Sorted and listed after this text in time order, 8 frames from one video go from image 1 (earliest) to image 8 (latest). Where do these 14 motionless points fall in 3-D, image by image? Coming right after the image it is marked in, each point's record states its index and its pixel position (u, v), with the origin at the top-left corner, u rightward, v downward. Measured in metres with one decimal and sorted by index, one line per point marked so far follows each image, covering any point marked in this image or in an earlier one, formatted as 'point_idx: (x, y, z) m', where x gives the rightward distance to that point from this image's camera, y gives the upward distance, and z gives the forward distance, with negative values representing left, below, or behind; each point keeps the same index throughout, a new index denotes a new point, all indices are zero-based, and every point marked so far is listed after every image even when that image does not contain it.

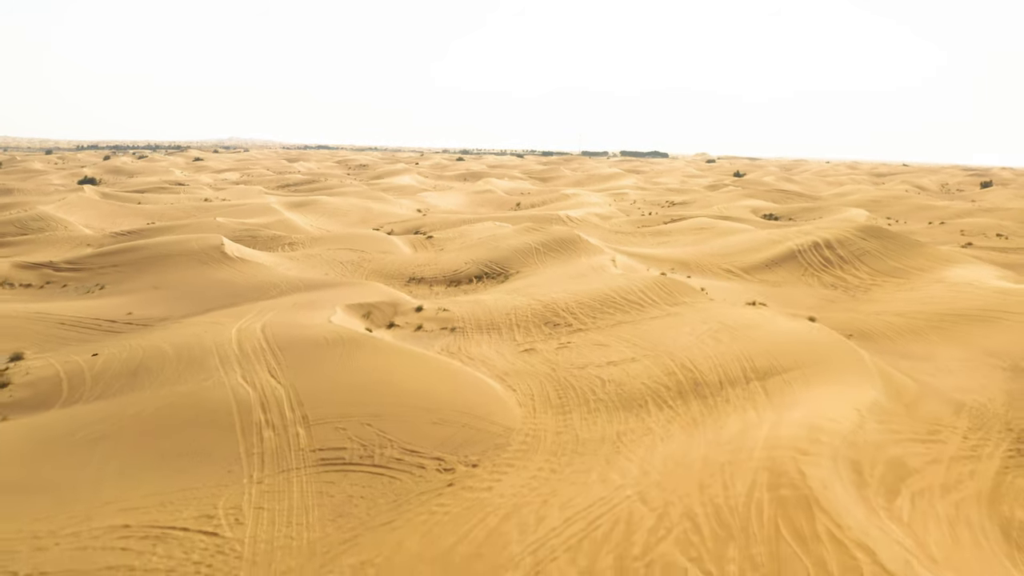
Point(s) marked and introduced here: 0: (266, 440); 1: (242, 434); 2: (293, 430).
0: (-5.3, -3.3, +13.0) m
1: (-5.9, -3.2, +13.1) m
2: (-4.8, -3.1, +13.3) m
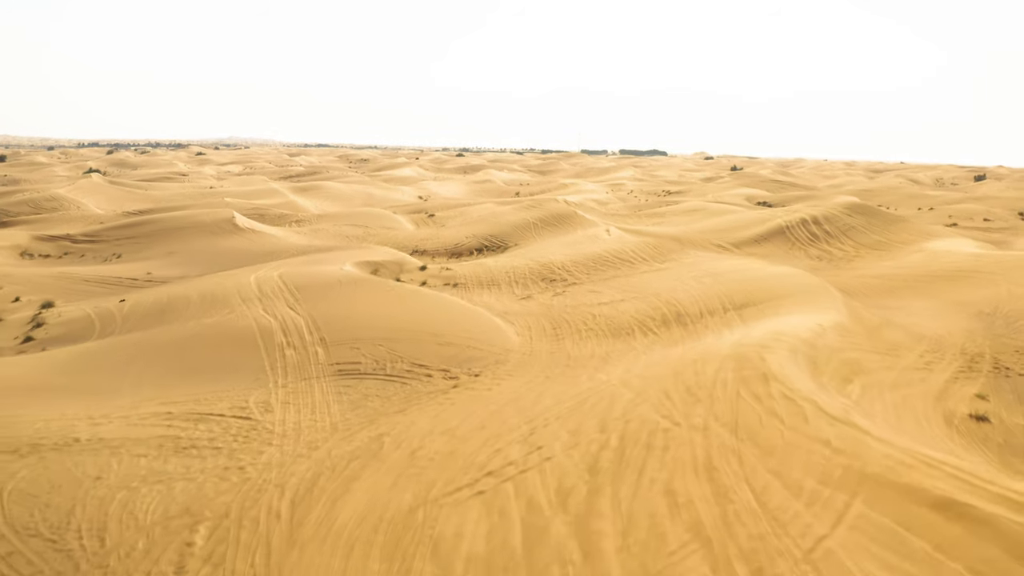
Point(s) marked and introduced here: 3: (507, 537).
0: (-5.3, -1.6, +14.3) m
1: (-5.9, -1.5, +14.5) m
2: (-4.9, -1.5, +14.7) m
3: (0.0, -3.0, +7.3) m
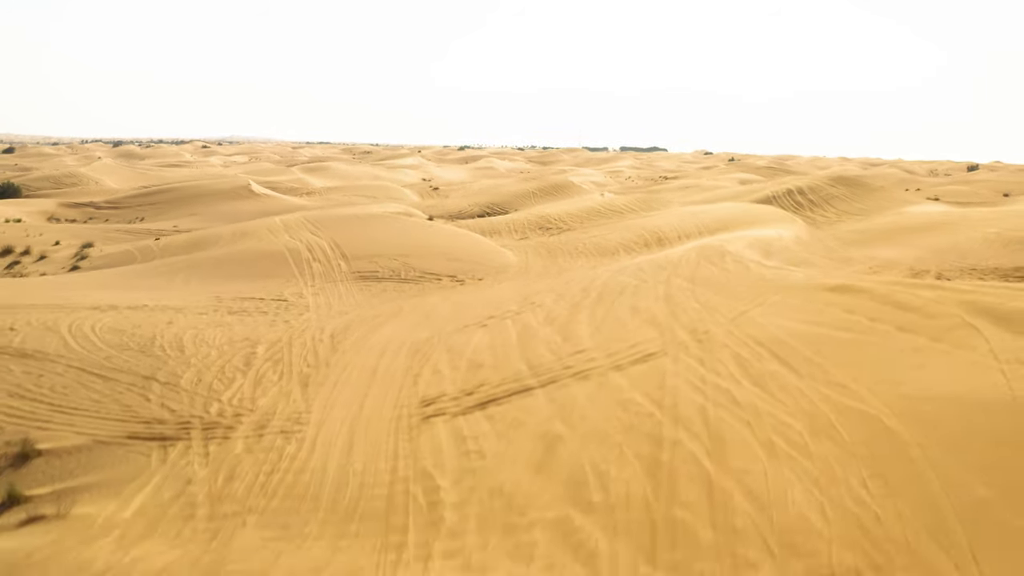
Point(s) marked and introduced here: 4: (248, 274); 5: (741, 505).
0: (-5.3, +0.6, +16.3) m
1: (-6.0, +0.7, +16.4) m
2: (-4.9, +0.7, +16.6) m
3: (-0.1, -0.8, +9.2) m
4: (-6.9, +0.4, +15.7) m
5: (+1.6, -1.6, +4.3) m
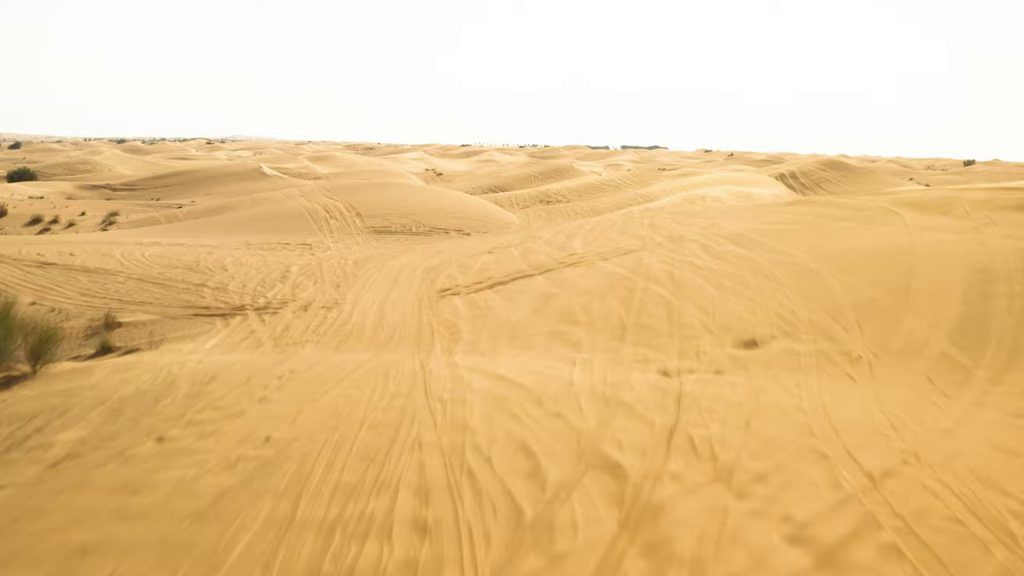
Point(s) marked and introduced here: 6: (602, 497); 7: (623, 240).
0: (-5.3, +1.9, +17.6) m
1: (-5.9, +2.0, +17.7) m
2: (-4.8, +2.1, +17.9) m
3: (0.0, +0.6, +10.5) m
4: (-6.8, +1.7, +17.0) m
5: (+1.7, -0.2, +5.6) m
6: (+0.4, -1.0, +2.8) m
7: (+1.8, +0.8, +9.6) m
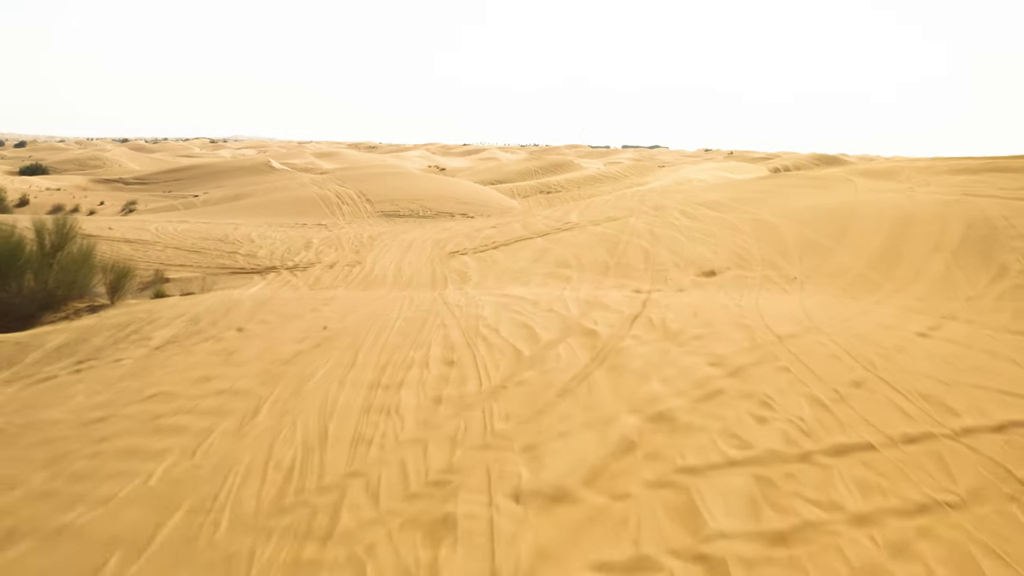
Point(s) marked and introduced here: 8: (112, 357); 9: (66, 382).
0: (-5.2, +2.5, +18.6) m
1: (-5.9, +2.6, +18.8) m
2: (-4.8, +2.7, +19.0) m
3: (0.0, +1.2, +11.6) m
4: (-6.8, +2.3, +18.1) m
5: (+1.7, +0.4, +6.7) m
6: (+0.4, -0.4, +3.9) m
7: (+1.8, +1.4, +10.7) m
8: (-3.1, -0.5, +4.6) m
9: (-3.0, -0.6, +4.1) m
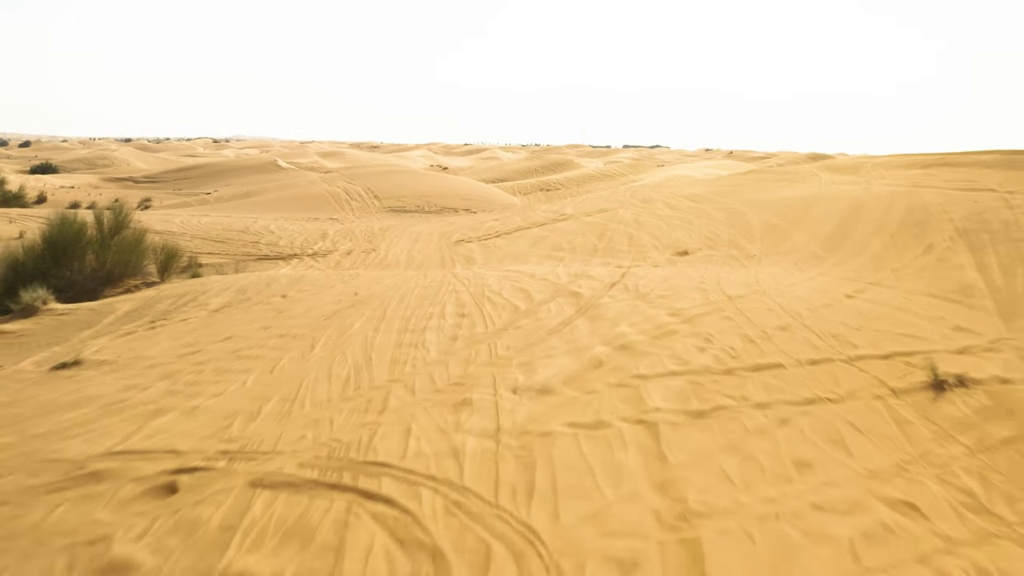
0: (-5.2, +2.8, +19.6) m
1: (-5.8, +2.9, +19.7) m
2: (-4.8, +2.9, +19.9) m
3: (0.0, +1.4, +12.5) m
4: (-6.8, +2.6, +19.0) m
5: (+1.7, +0.6, +7.6) m
6: (+0.4, -0.1, +4.8) m
7: (+1.8, +1.6, +11.6) m
8: (-3.1, -0.3, +5.5) m
9: (-3.0, -0.4, +5.0) m
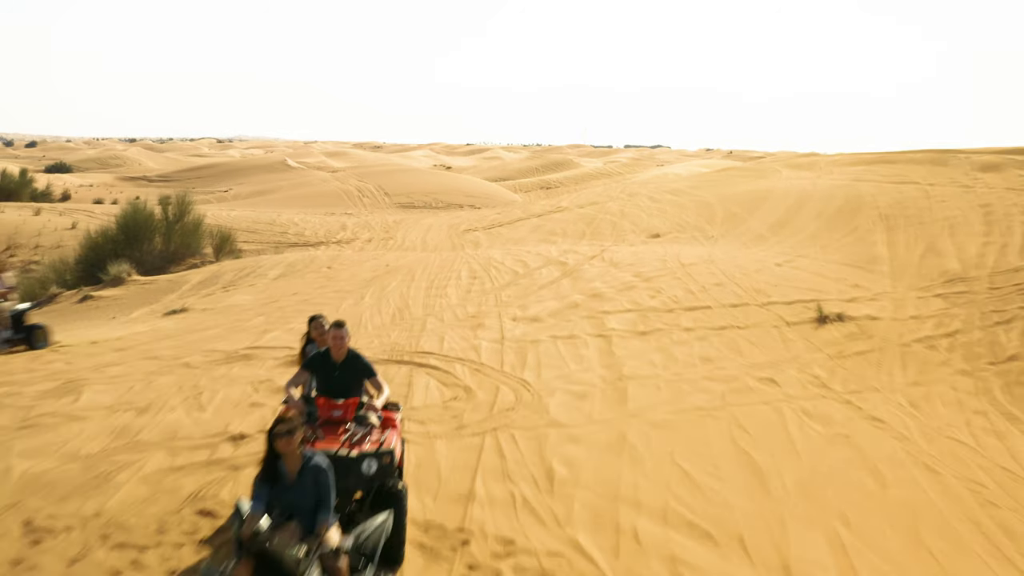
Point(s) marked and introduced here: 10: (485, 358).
0: (-5.2, +3.1, +20.9) m
1: (-5.8, +3.2, +21.1) m
2: (-4.7, +3.2, +21.3) m
3: (0.0, +1.7, +13.8) m
4: (-6.7, +2.9, +20.4) m
5: (+1.7, +0.9, +8.9) m
6: (+0.4, +0.2, +6.1) m
7: (+1.9, +2.0, +12.9) m
8: (-3.1, +0.1, +6.8) m
9: (-3.0, -0.1, +6.4) m
10: (-0.2, -0.4, +3.8) m
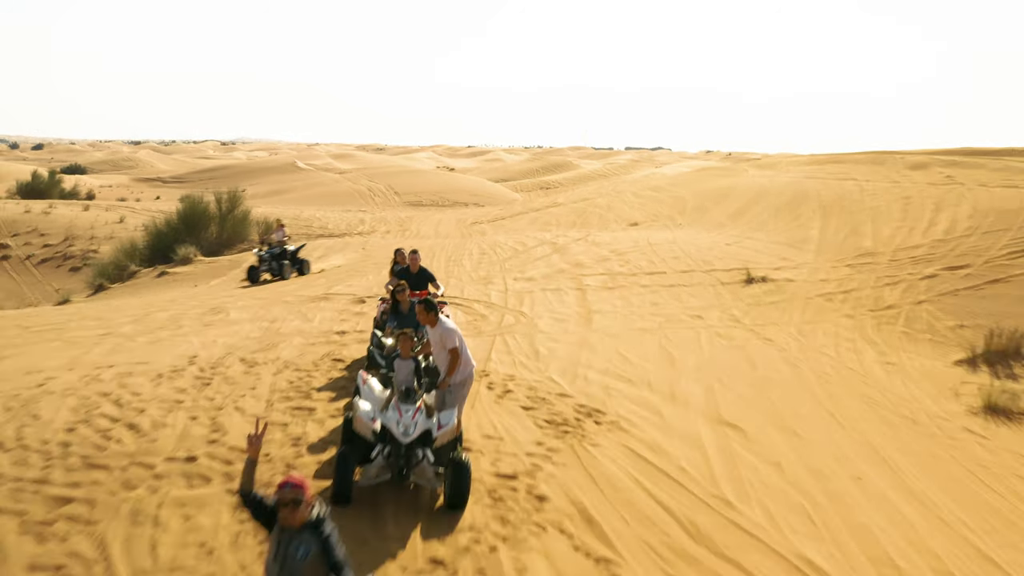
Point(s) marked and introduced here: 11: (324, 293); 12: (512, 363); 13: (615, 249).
0: (-5.1, +3.4, +22.5) m
1: (-5.7, +3.5, +22.6) m
2: (-4.7, +3.5, +22.8) m
3: (+0.1, +2.0, +15.4) m
4: (-6.7, +3.2, +21.9) m
5: (+1.7, +1.3, +10.5) m
6: (+0.5, +0.5, +7.7) m
7: (+1.9, +2.3, +14.5) m
8: (-3.0, +0.4, +8.4) m
9: (-3.0, +0.3, +7.9) m
10: (-0.2, -0.1, +5.3) m
11: (-1.7, -0.1, +5.5) m
12: (0.0, -0.5, +3.9) m
13: (+1.3, +0.5, +7.5) m
